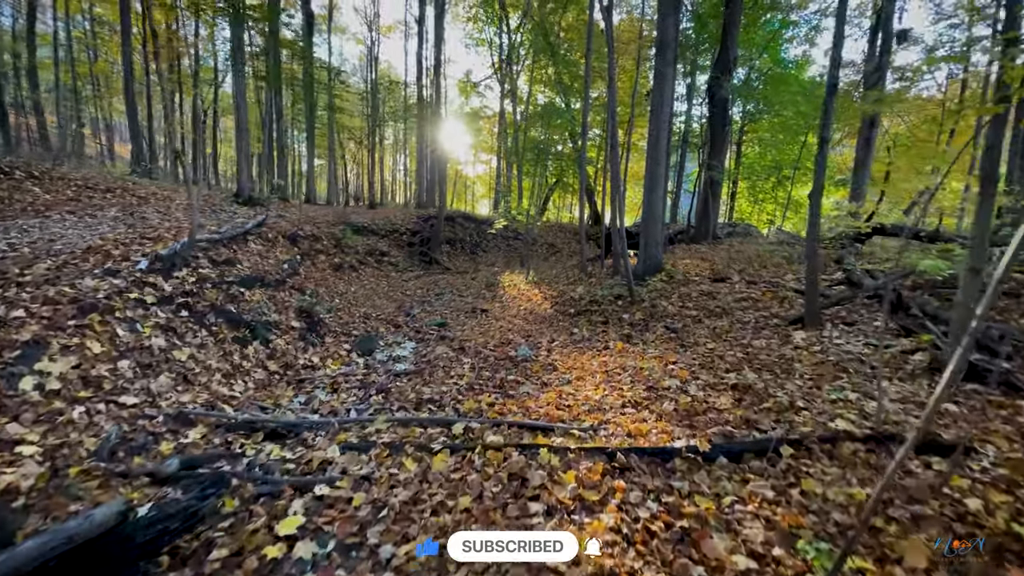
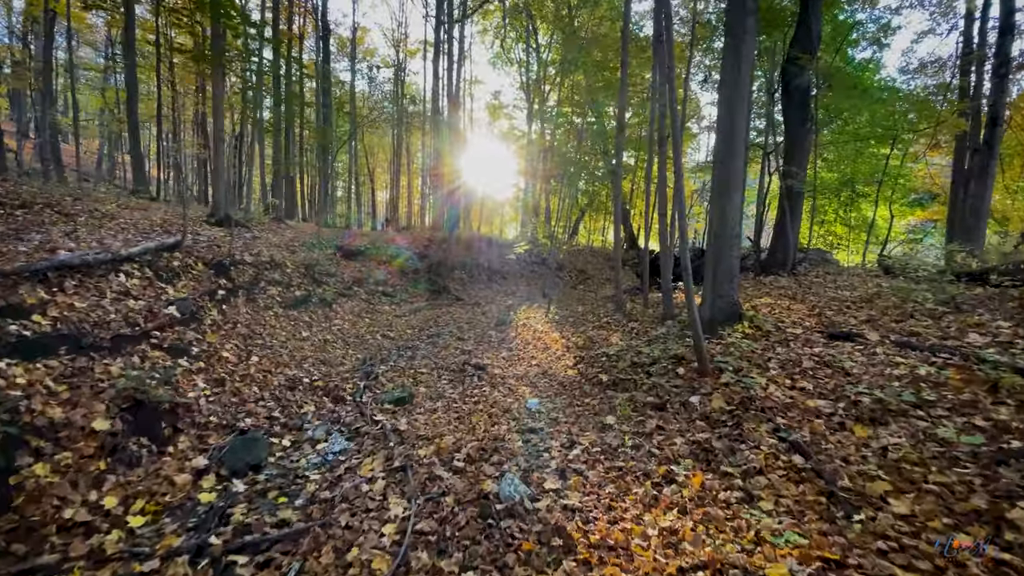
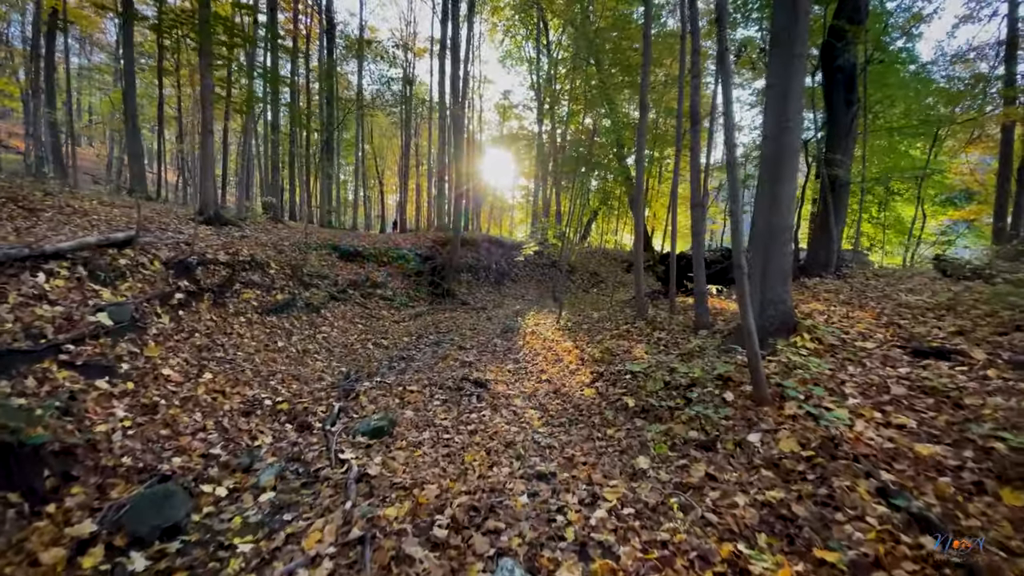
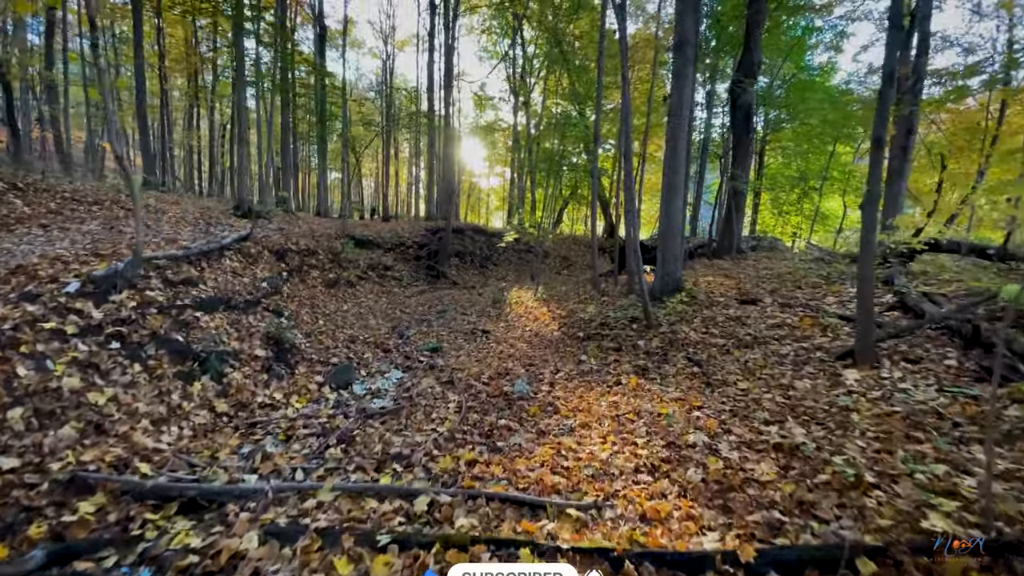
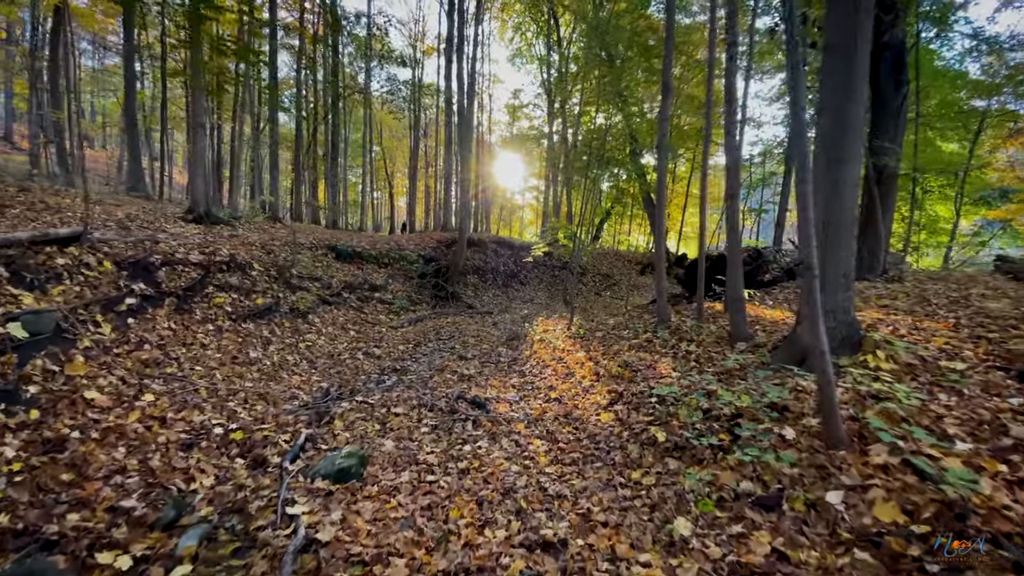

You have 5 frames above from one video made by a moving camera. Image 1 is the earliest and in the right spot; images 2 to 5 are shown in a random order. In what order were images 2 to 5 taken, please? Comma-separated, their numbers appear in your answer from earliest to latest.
4, 2, 3, 5
